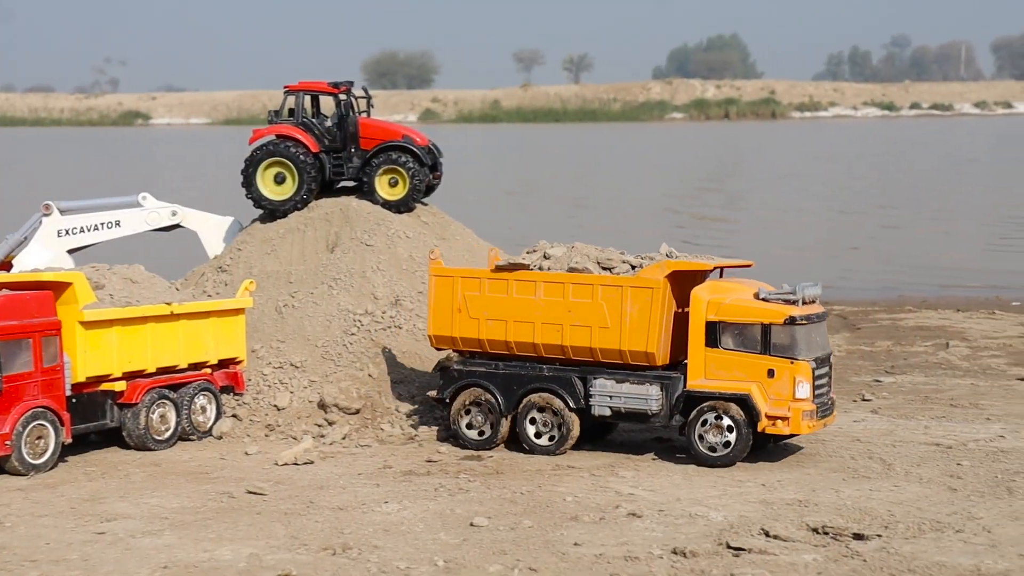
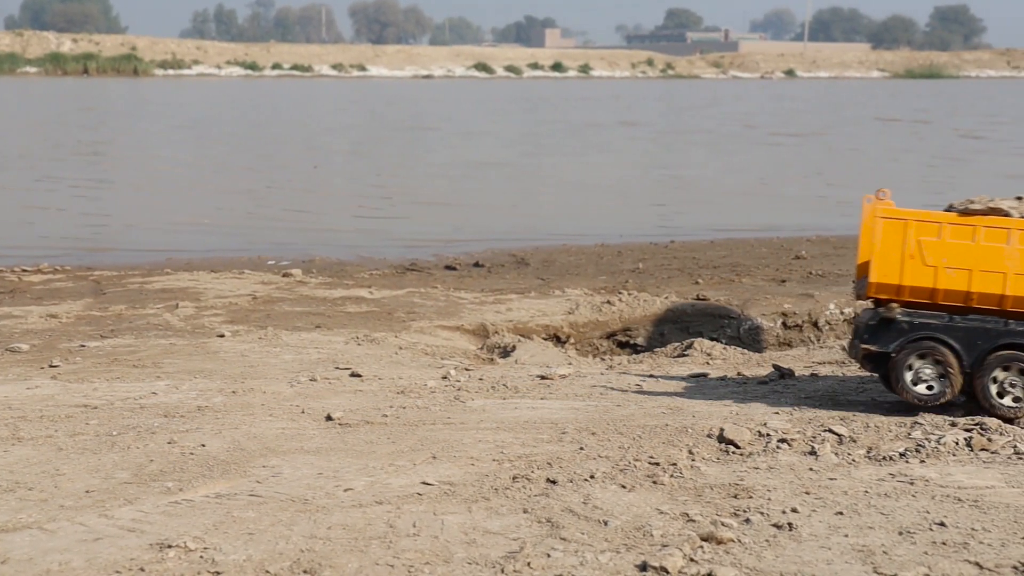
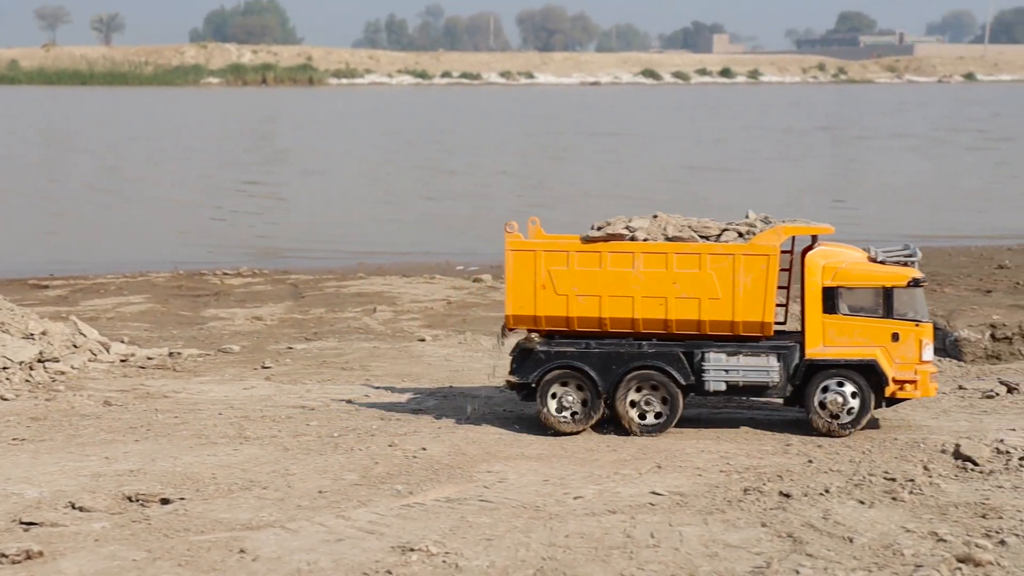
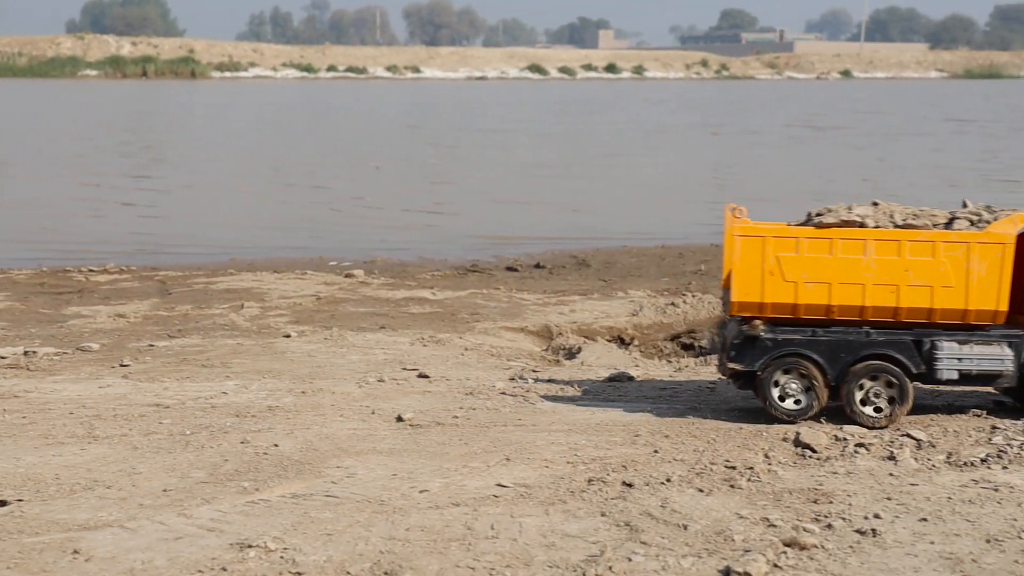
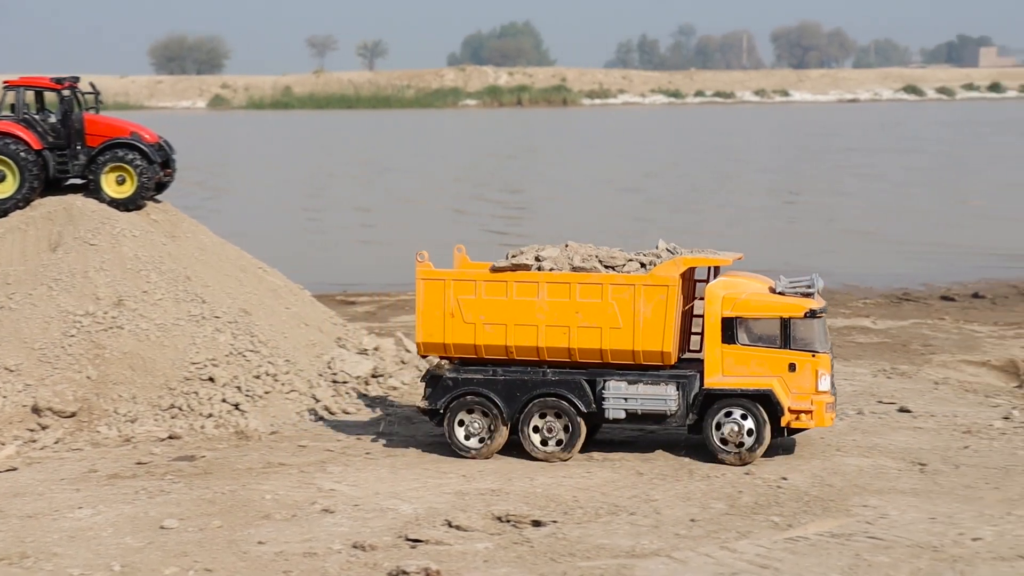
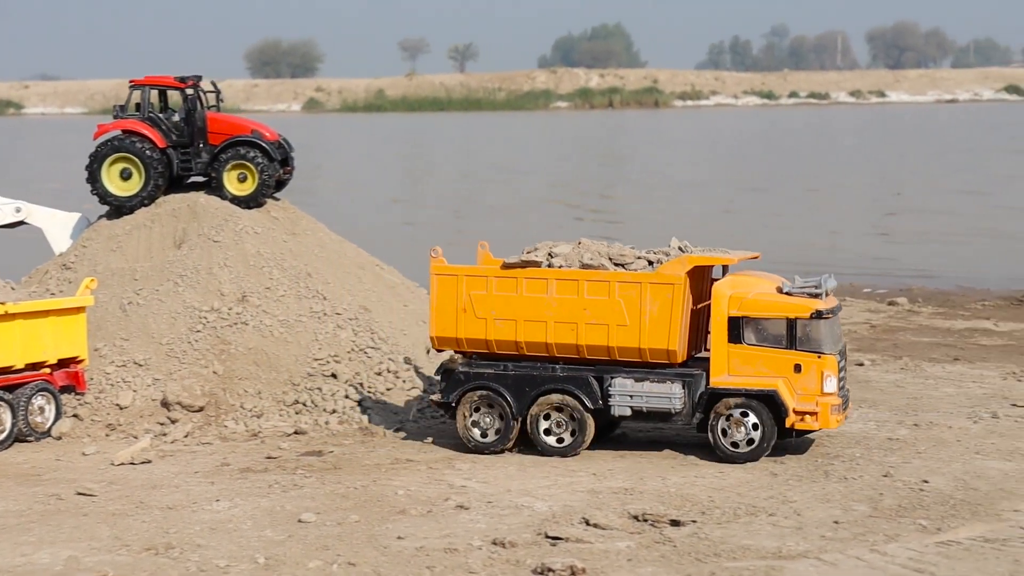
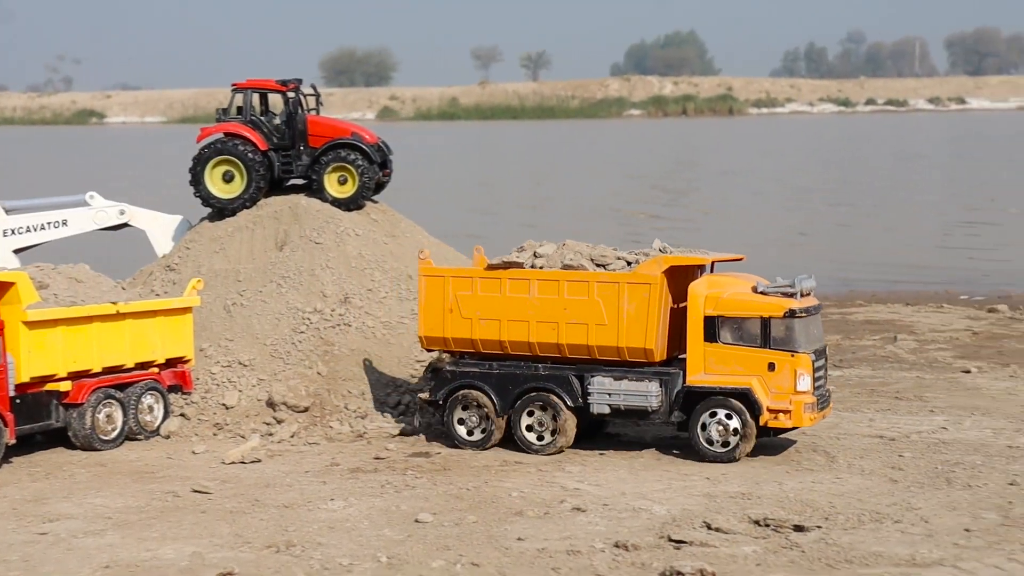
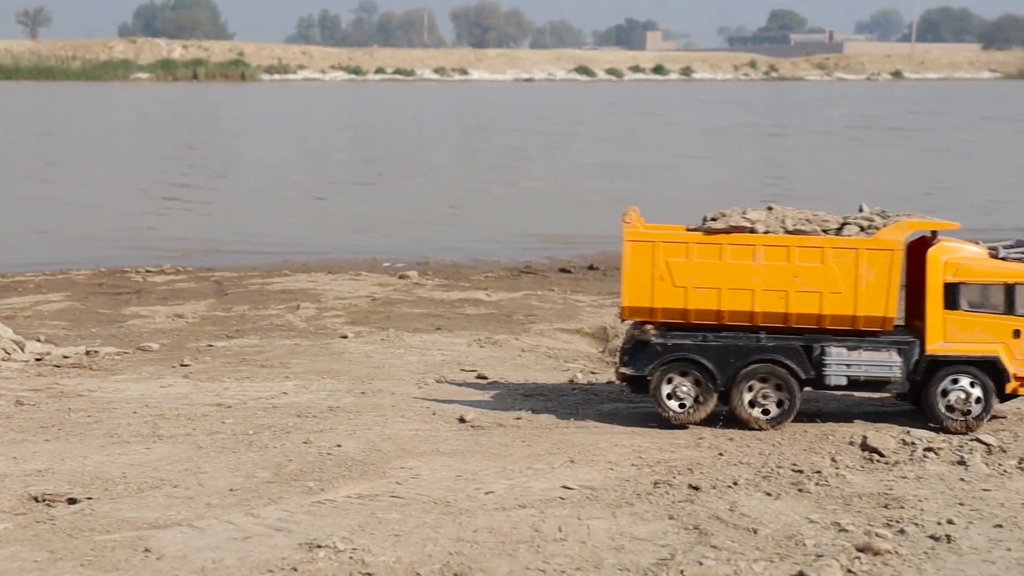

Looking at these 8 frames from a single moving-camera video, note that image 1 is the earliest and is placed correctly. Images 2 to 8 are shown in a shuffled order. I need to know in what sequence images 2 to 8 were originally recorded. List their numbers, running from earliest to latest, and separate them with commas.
7, 6, 5, 3, 8, 4, 2
